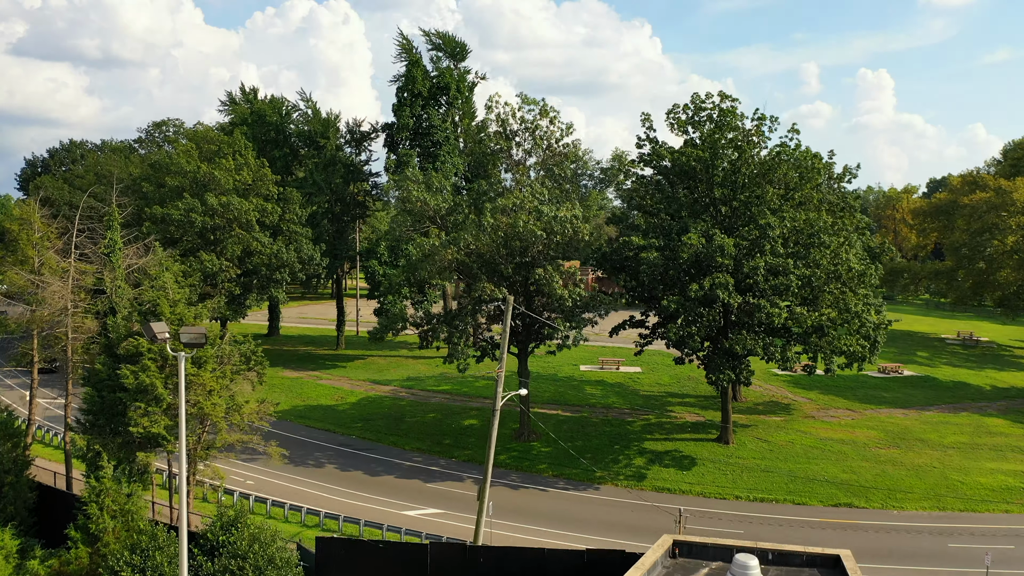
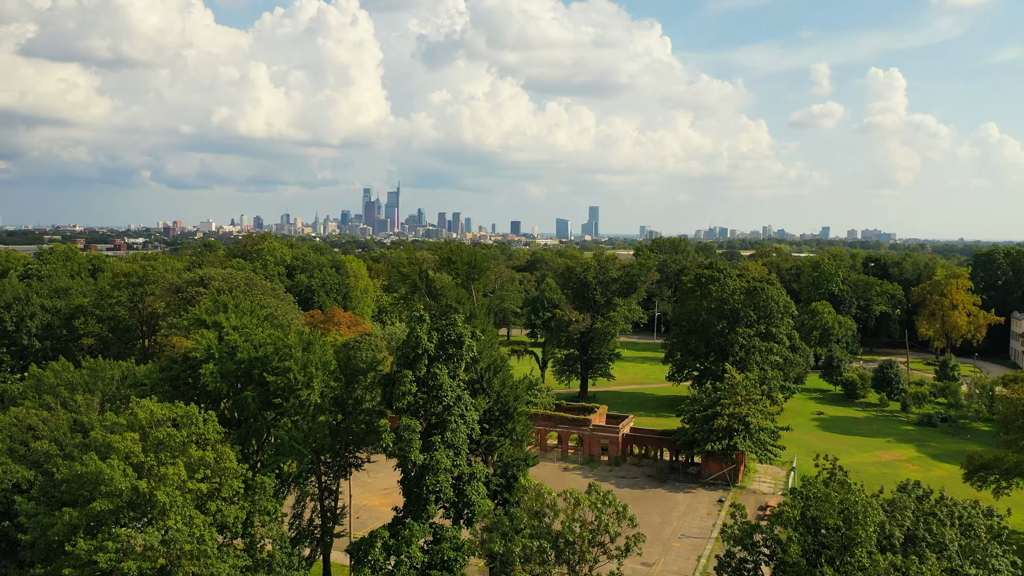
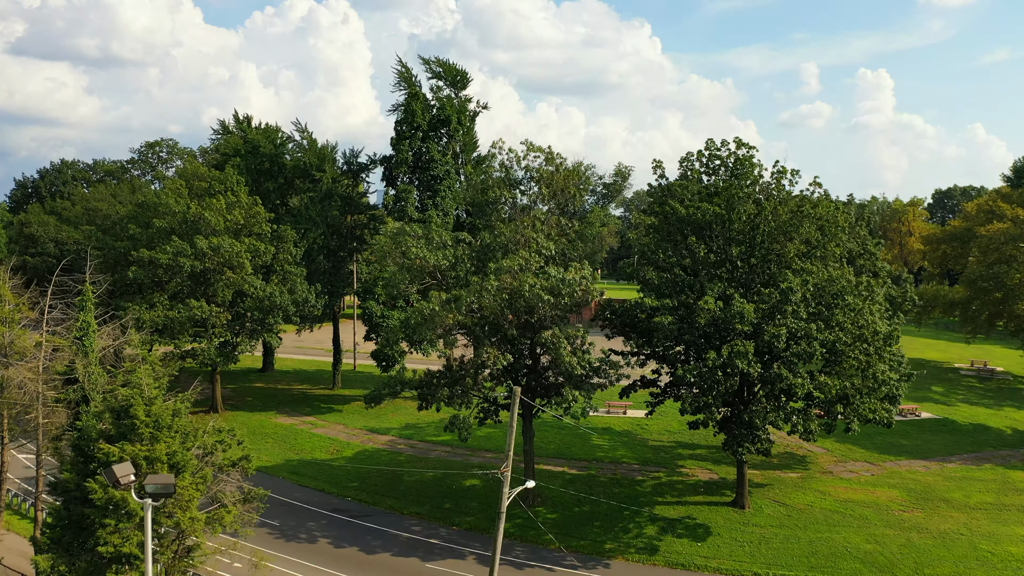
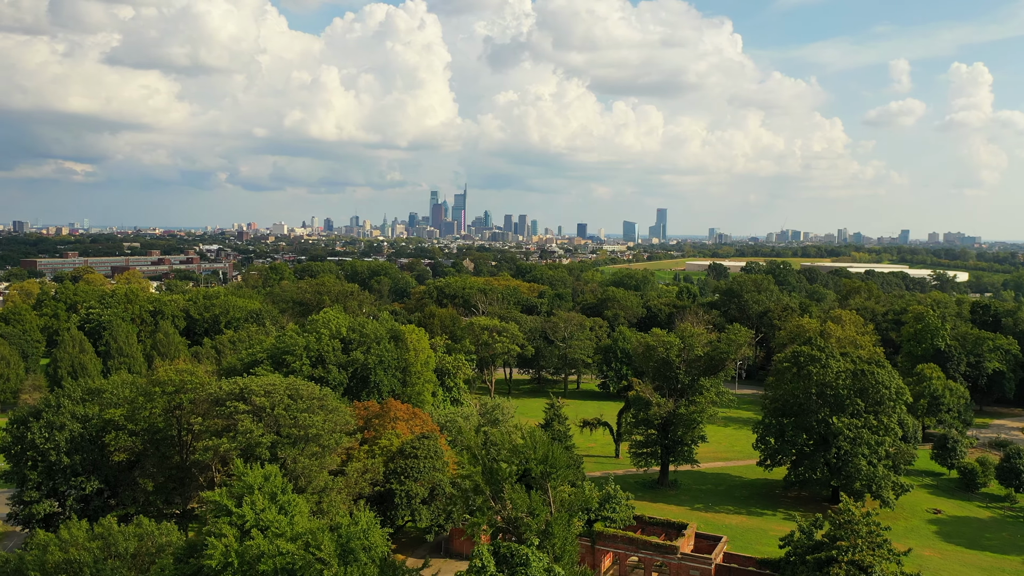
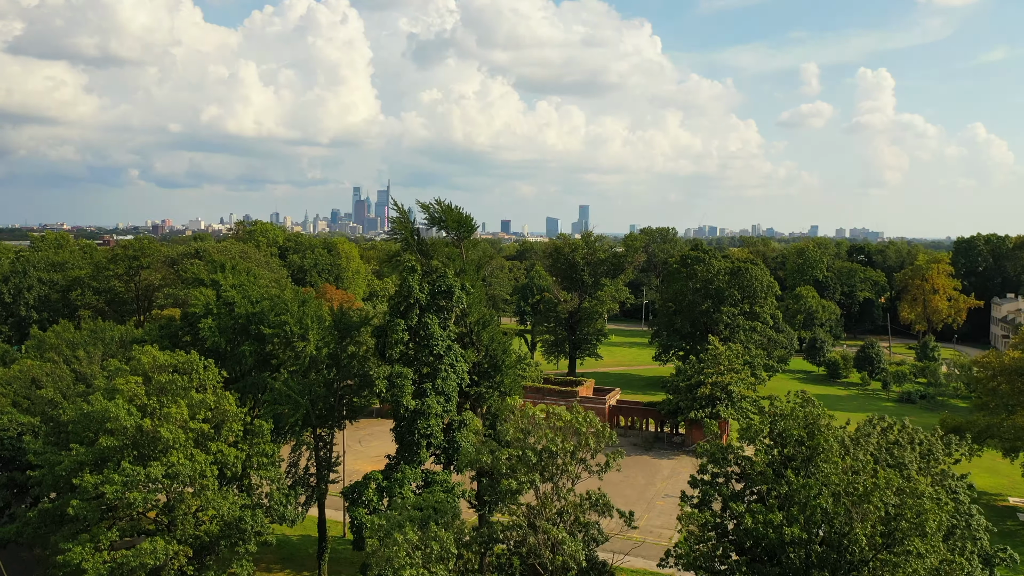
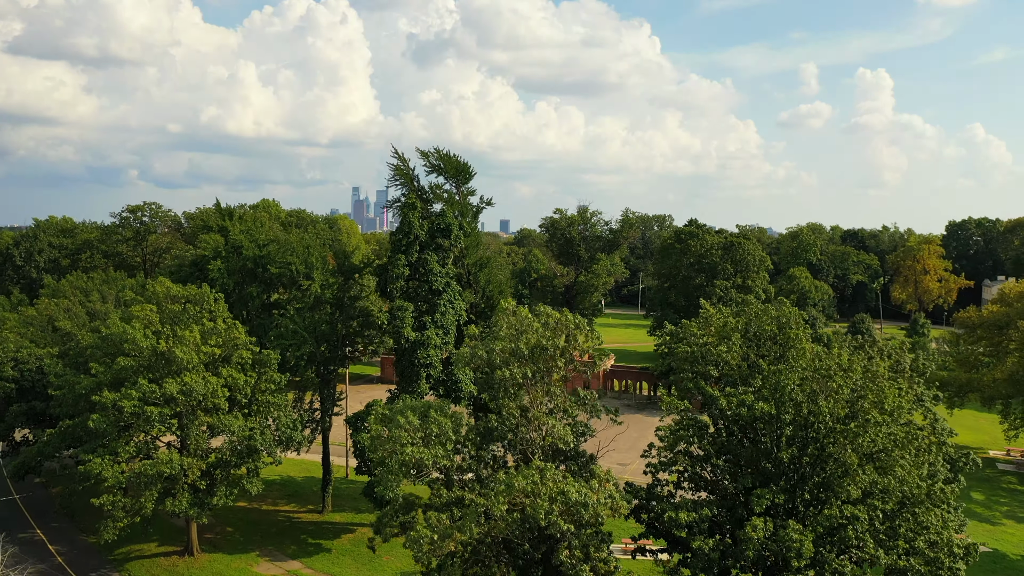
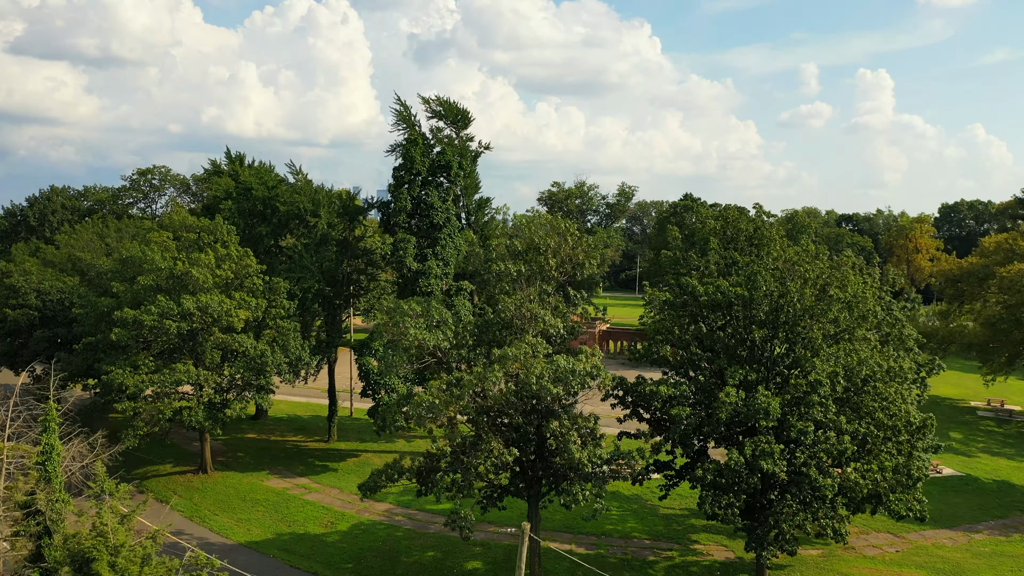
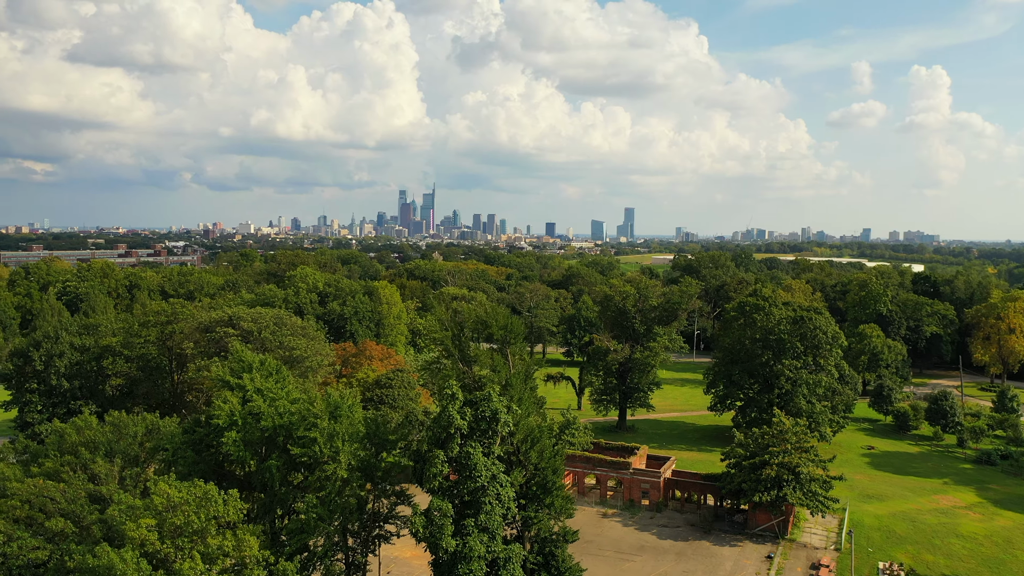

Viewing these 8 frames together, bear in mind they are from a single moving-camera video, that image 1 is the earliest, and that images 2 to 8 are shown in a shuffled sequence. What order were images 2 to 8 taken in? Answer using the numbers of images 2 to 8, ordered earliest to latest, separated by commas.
3, 7, 6, 5, 2, 8, 4
